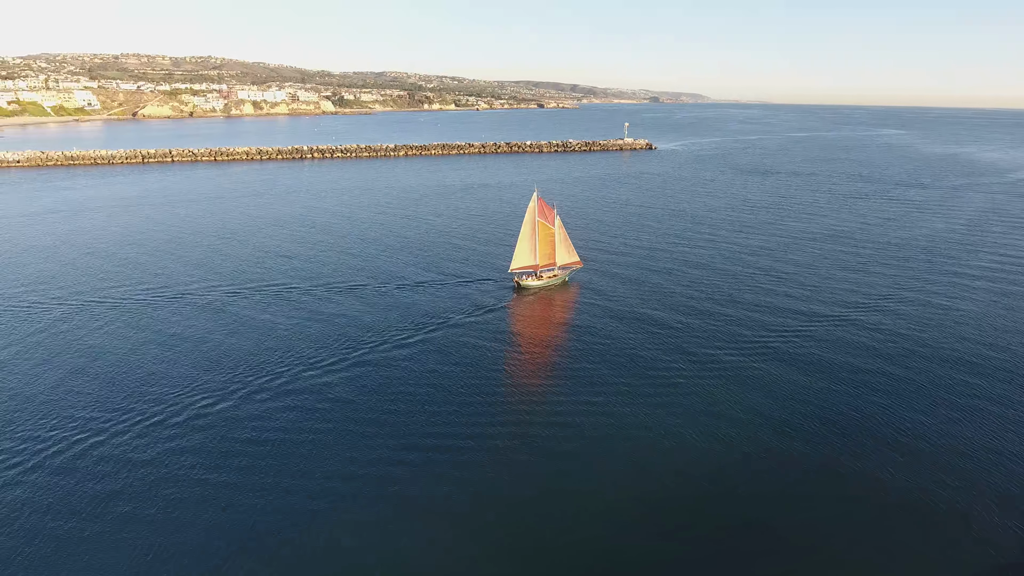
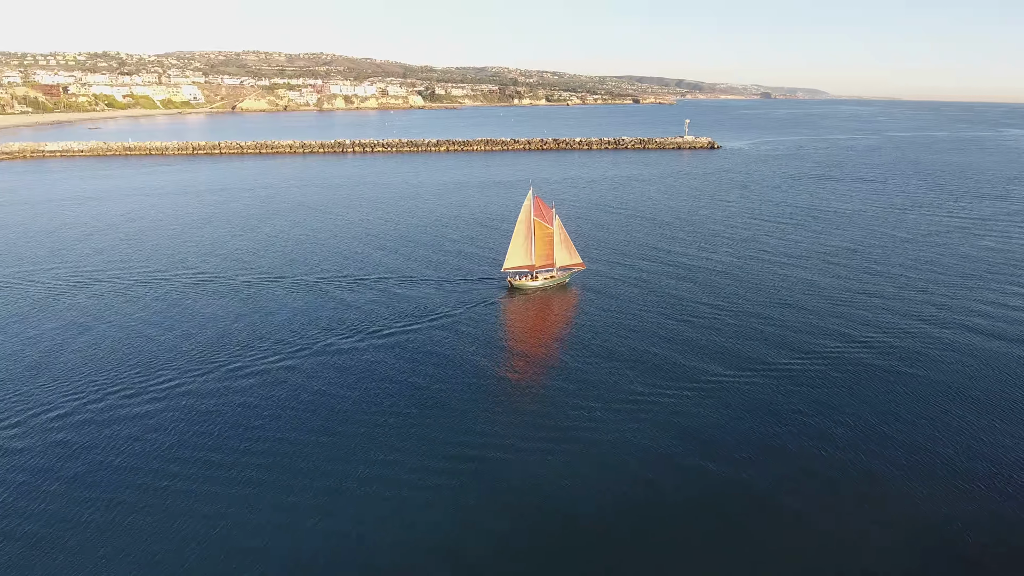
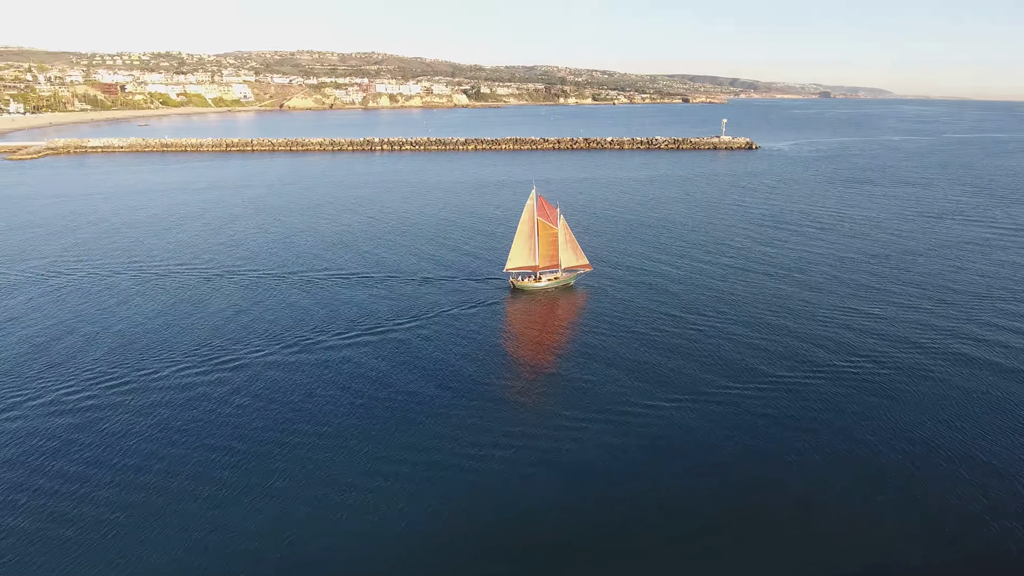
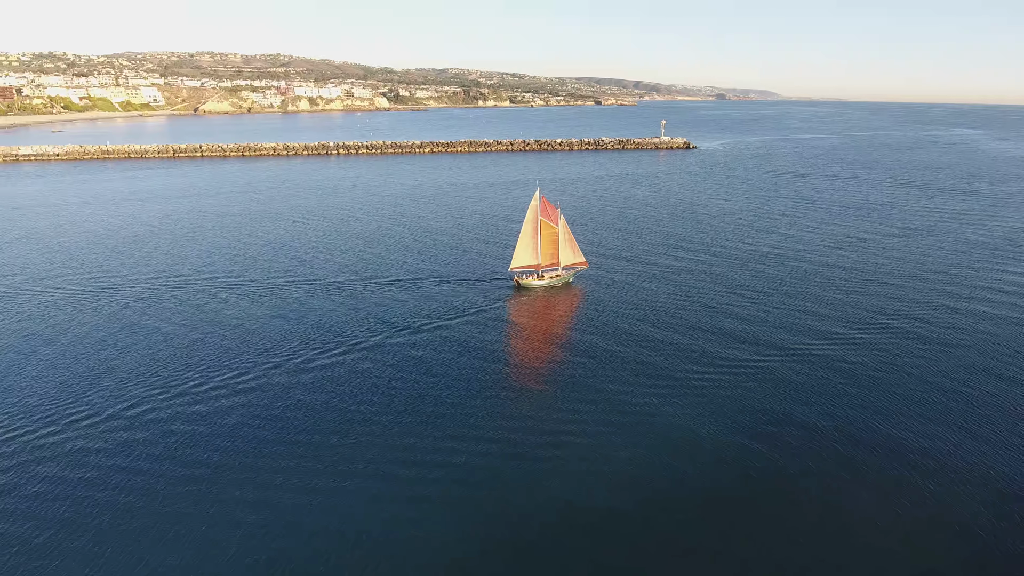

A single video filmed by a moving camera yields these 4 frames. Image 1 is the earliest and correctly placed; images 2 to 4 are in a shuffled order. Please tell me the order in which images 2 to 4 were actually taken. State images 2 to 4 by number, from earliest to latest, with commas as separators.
4, 2, 3
